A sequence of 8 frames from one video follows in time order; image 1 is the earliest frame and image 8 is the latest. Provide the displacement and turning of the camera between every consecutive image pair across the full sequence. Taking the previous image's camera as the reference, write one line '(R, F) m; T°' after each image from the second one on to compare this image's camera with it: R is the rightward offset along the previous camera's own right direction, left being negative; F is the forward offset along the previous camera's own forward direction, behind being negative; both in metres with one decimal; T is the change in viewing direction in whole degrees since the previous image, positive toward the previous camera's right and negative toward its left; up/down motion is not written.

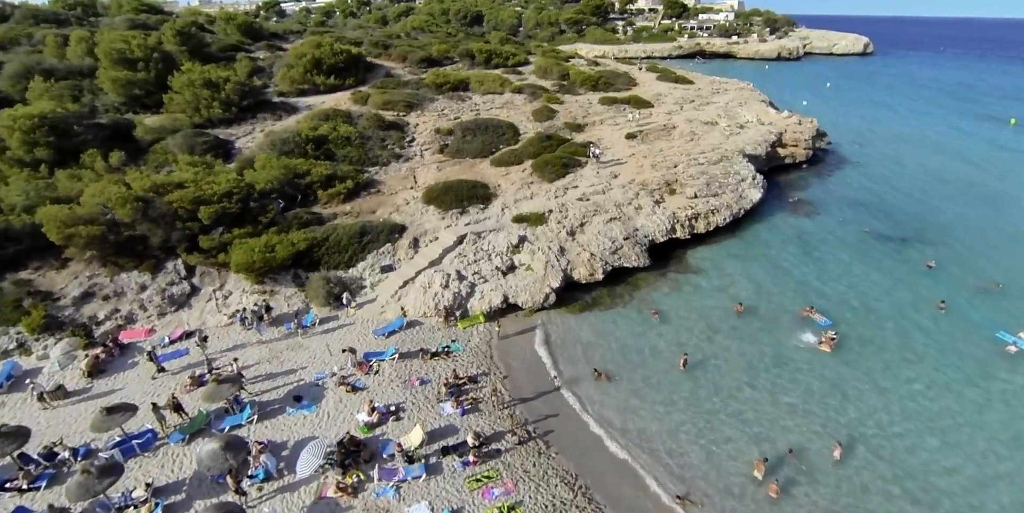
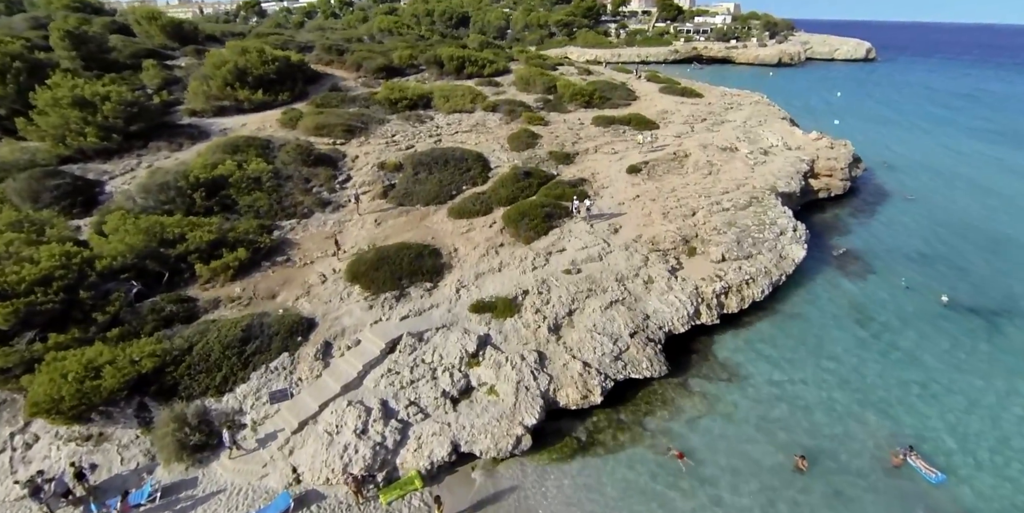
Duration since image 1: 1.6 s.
(+1.5, +11.3) m; +1°
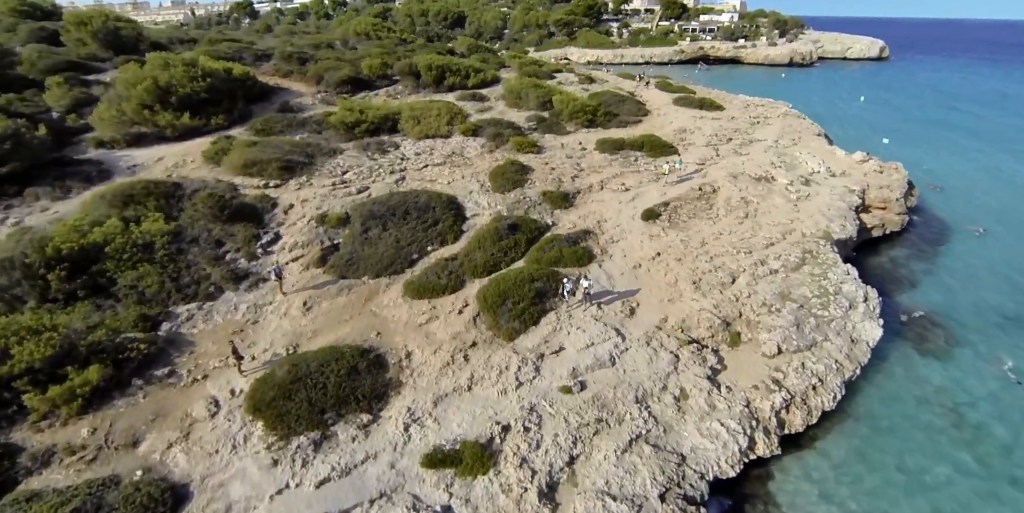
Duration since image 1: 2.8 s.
(+1.0, +8.5) m; 0°
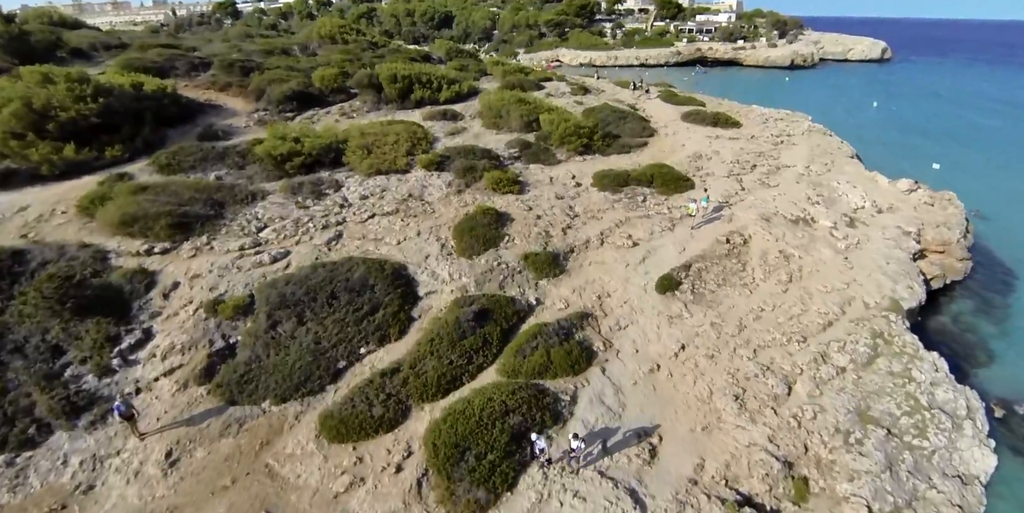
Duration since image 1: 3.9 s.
(+0.9, +7.7) m; +1°
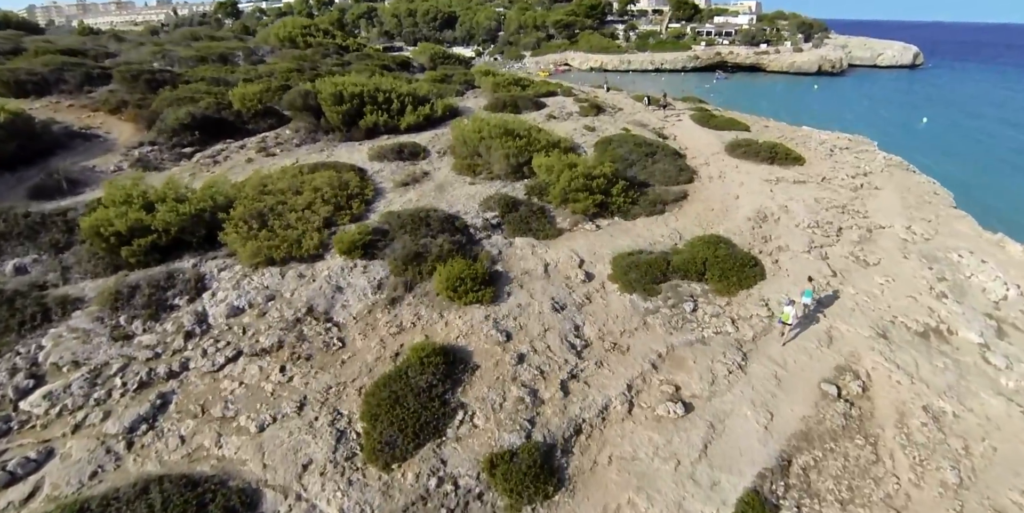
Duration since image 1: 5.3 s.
(+1.1, +10.6) m; -1°
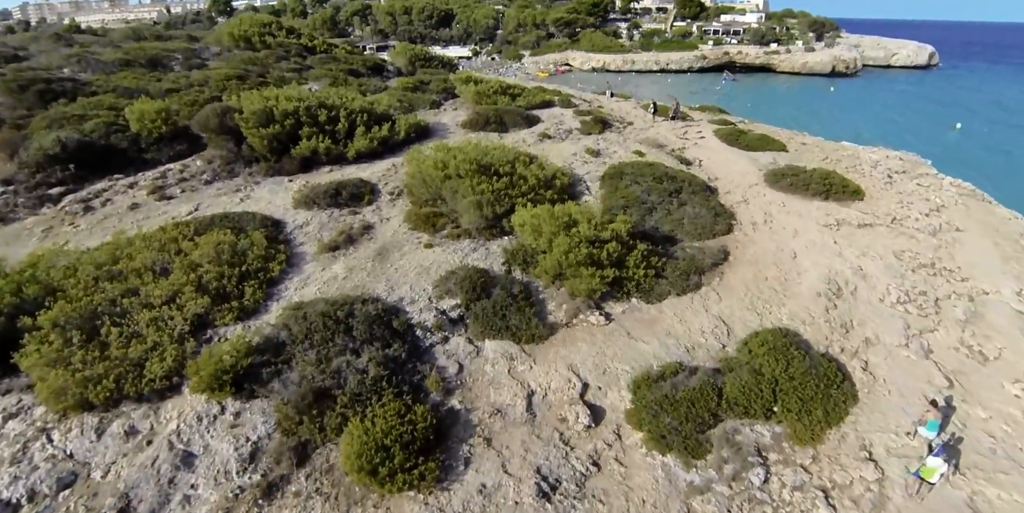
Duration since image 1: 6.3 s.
(+0.8, +6.7) m; 0°
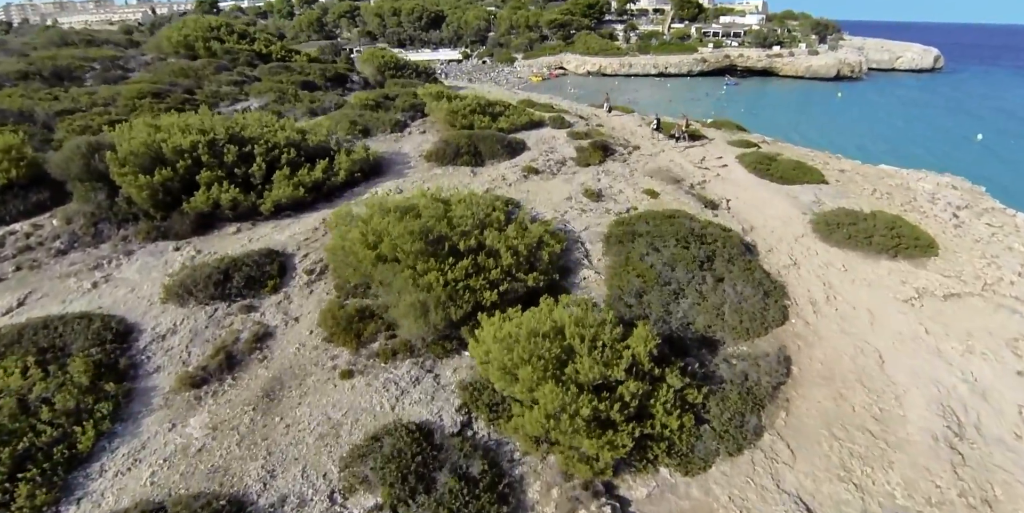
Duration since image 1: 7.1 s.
(+0.6, +5.6) m; +1°
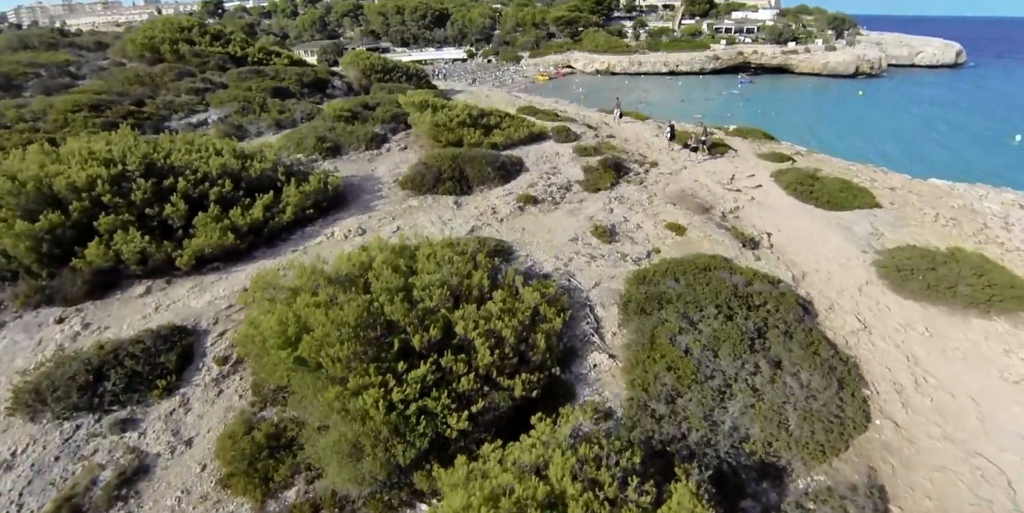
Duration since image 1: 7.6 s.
(+0.4, +3.7) m; -1°
